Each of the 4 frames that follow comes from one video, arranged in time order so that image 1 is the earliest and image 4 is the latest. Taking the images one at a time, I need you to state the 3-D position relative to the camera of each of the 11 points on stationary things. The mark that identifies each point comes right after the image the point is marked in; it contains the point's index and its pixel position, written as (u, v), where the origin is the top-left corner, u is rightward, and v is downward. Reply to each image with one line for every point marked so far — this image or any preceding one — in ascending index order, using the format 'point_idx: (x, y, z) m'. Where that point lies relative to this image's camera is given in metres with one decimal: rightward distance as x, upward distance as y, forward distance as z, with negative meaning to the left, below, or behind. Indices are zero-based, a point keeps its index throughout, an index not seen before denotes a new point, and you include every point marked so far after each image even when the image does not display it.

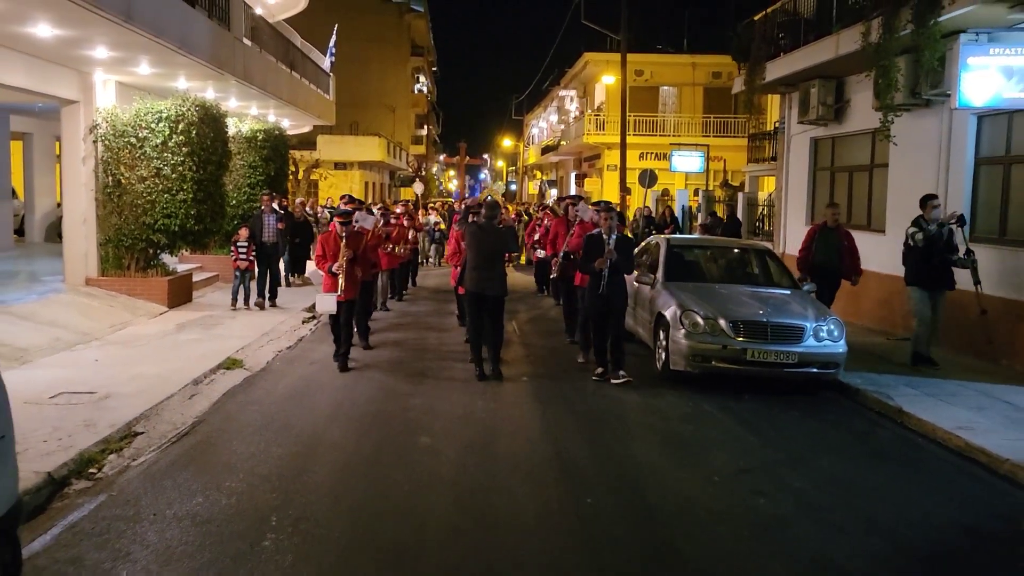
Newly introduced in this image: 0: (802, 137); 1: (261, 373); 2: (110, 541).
0: (+5.3, +2.8, +16.6) m
1: (-2.8, -1.0, +10.1) m
2: (-2.2, -1.4, +5.1) m
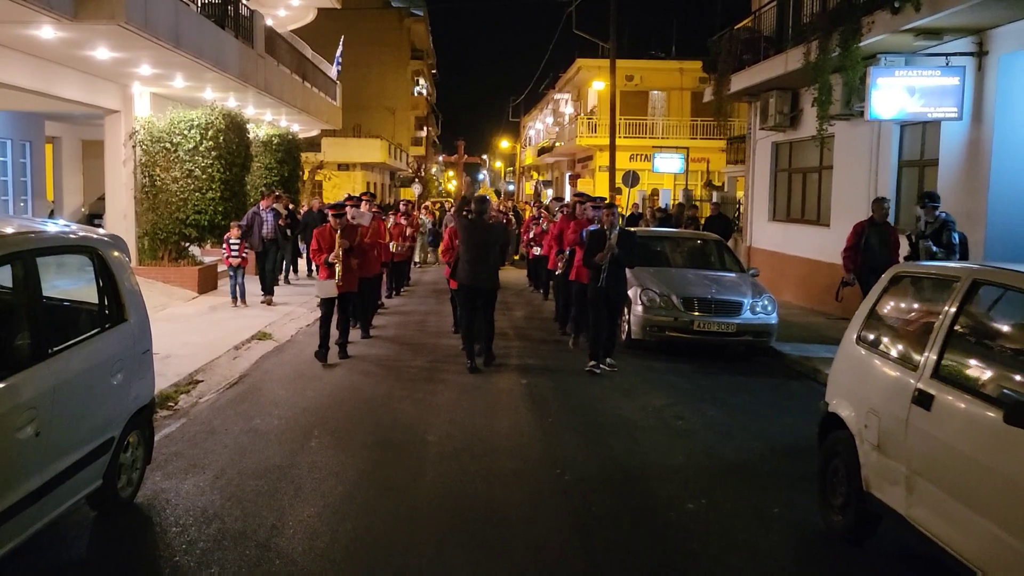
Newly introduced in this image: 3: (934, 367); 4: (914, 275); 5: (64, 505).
0: (+5.1, +3.0, +18.4) m
1: (-3.0, -0.7, +12.0) m
2: (-2.4, -1.2, +7.0) m
3: (+2.0, -0.4, +4.2) m
4: (+2.1, +0.1, +4.8) m
5: (-2.3, -1.1, +4.6) m
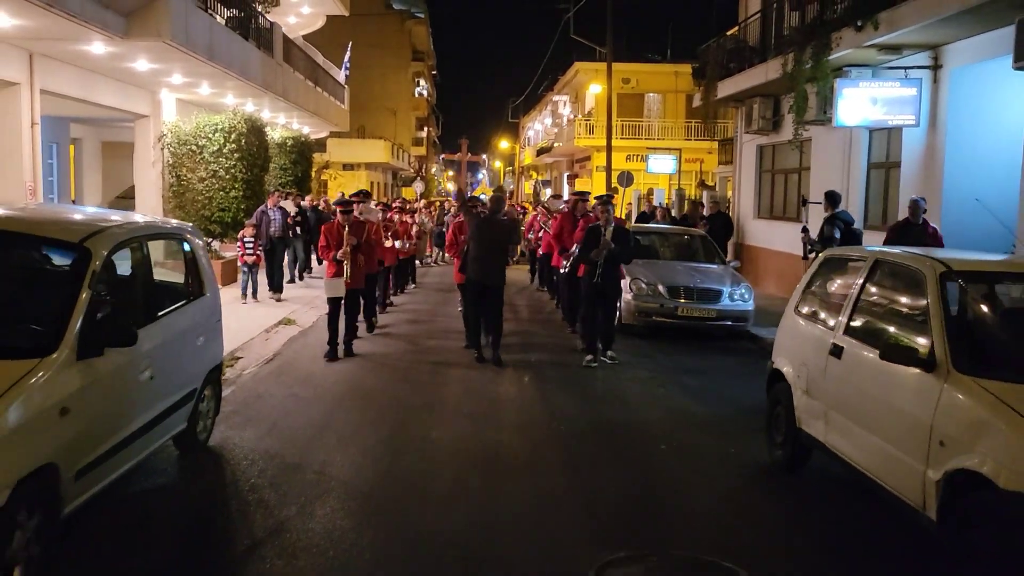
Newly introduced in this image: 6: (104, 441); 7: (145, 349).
0: (+5.2, +3.1, +19.7) m
1: (-2.9, -0.6, +13.2) m
2: (-2.4, -1.0, +8.2) m
3: (+2.0, -0.2, +5.5) m
4: (+2.2, +0.2, +6.1) m
5: (-2.2, -1.0, +5.8) m
6: (-2.2, -0.8, +4.9) m
7: (-2.2, -0.4, +5.4) m
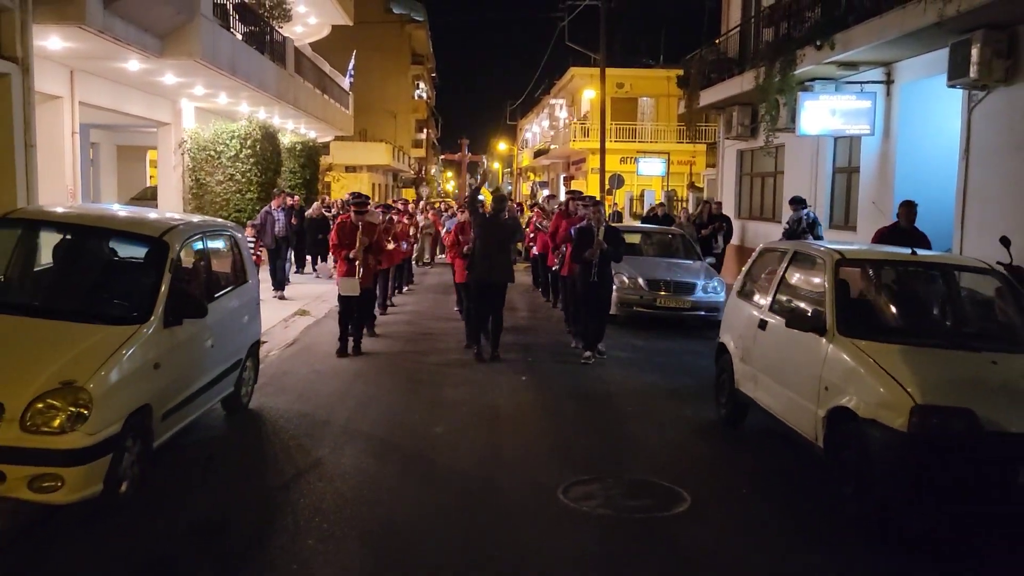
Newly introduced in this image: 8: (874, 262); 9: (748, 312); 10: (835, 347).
0: (+5.1, +3.2, +21.0) m
1: (-3.0, -0.5, +14.5) m
2: (-2.4, -0.9, +9.5) m
3: (+1.9, -0.1, +6.8) m
4: (+2.1, +0.3, +7.4) m
5: (-2.3, -0.9, +7.1) m
6: (-2.3, -0.7, +6.2) m
7: (-2.3, -0.3, +6.7) m
8: (+2.5, +0.2, +6.3) m
9: (+1.9, -0.2, +7.1) m
10: (+2.0, -0.4, +5.6) m
